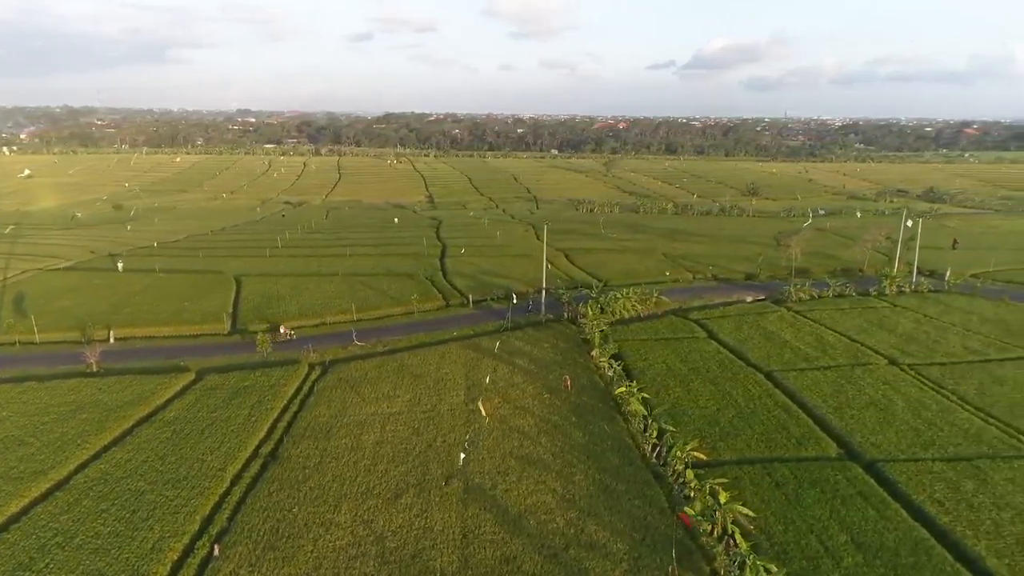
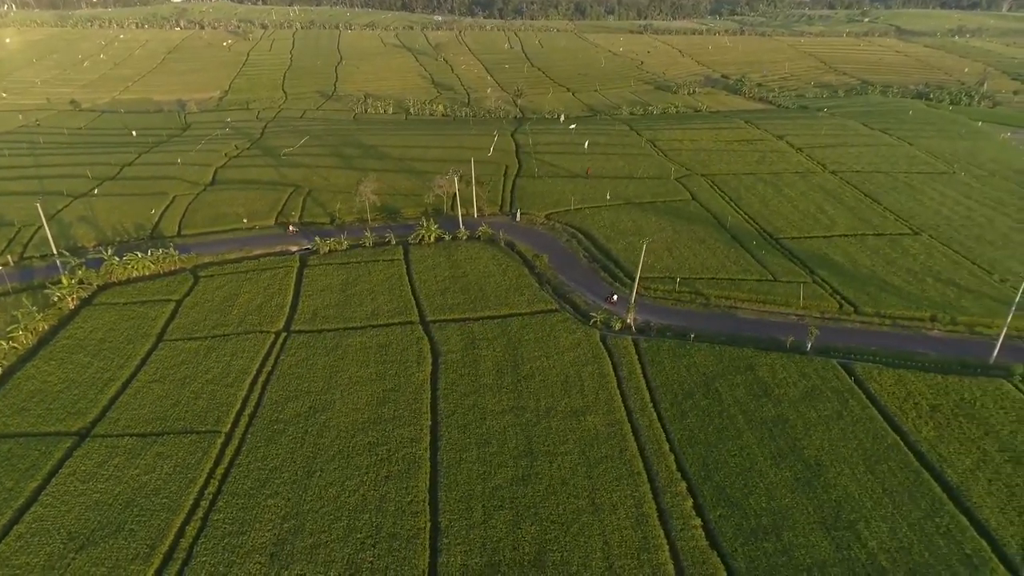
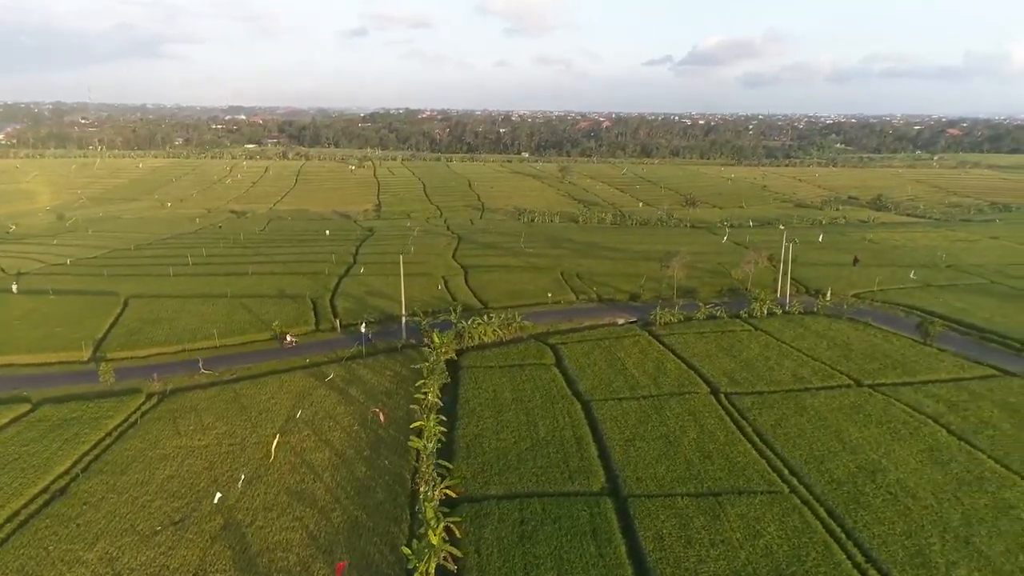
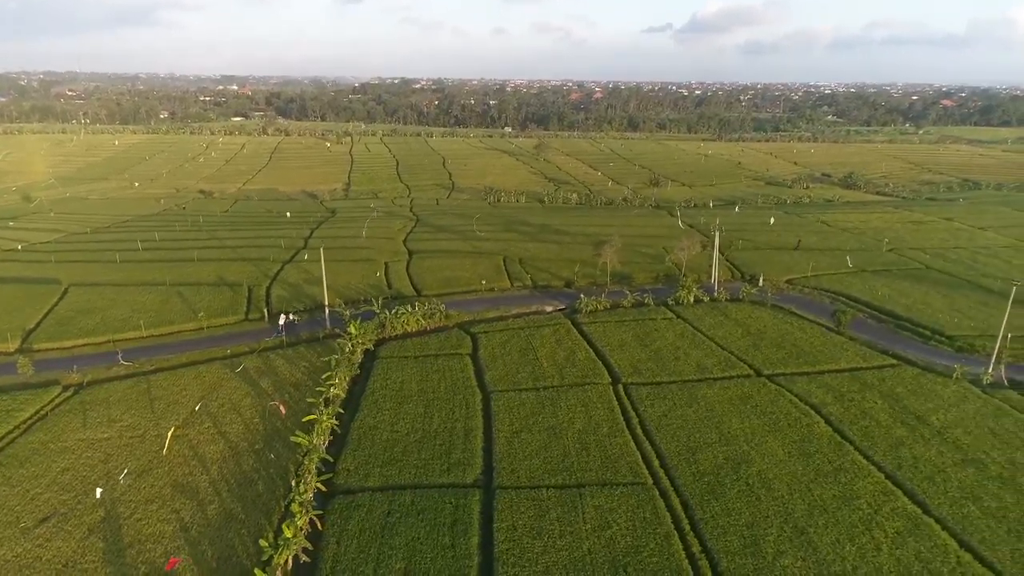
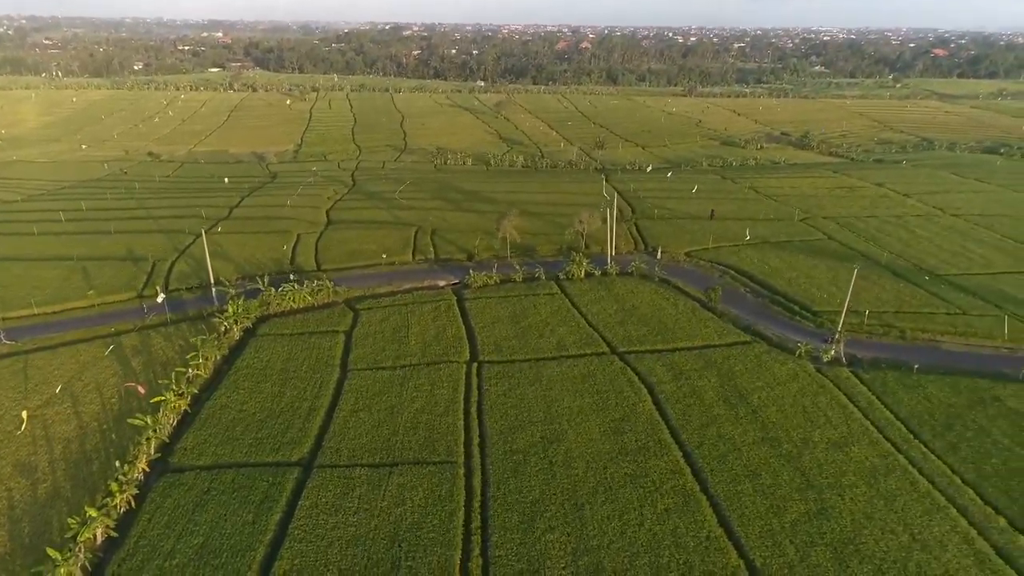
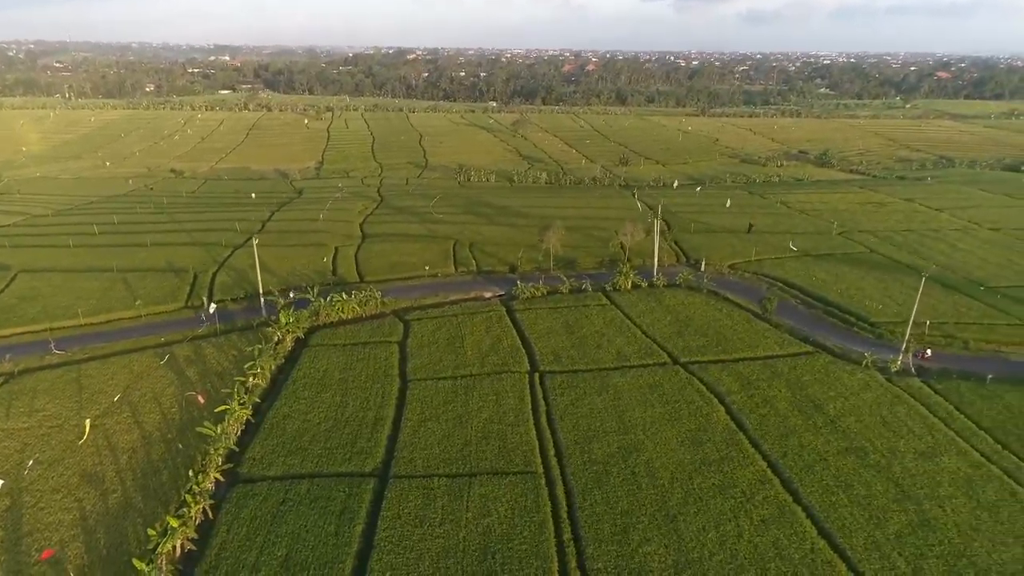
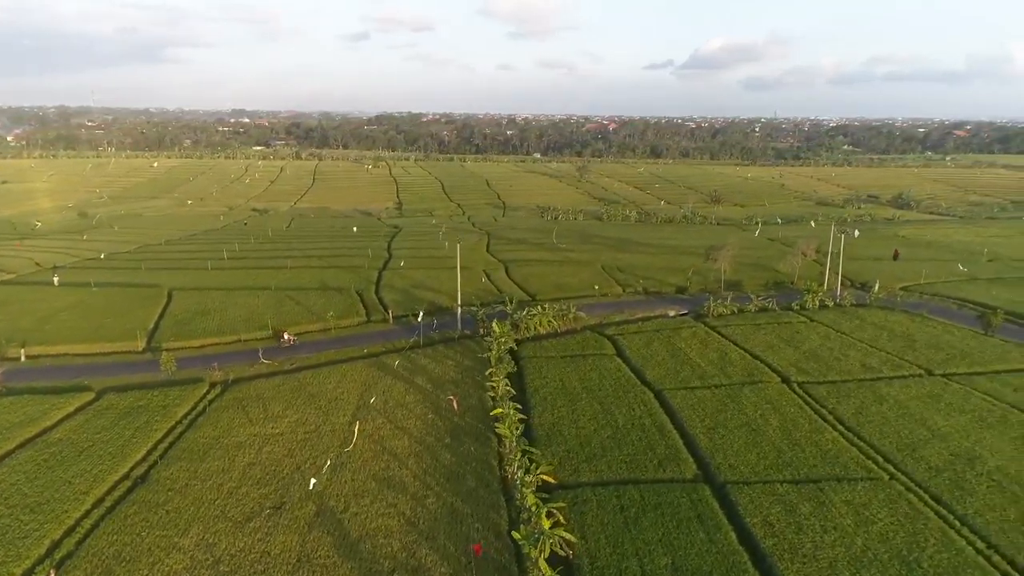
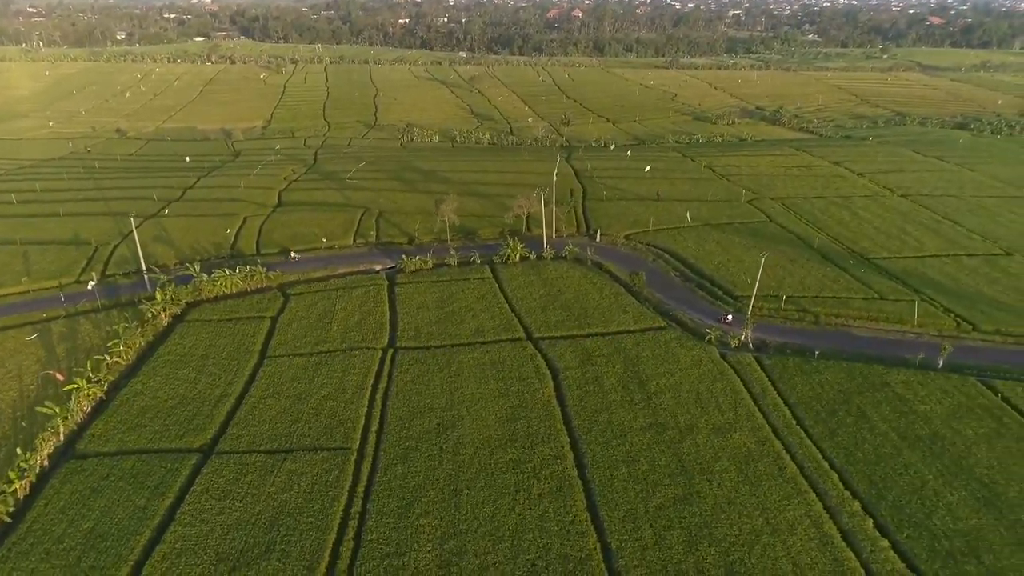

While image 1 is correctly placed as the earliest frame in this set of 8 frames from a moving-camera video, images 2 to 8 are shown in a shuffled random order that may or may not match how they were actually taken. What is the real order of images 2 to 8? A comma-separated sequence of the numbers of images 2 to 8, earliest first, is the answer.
7, 3, 4, 6, 5, 8, 2
